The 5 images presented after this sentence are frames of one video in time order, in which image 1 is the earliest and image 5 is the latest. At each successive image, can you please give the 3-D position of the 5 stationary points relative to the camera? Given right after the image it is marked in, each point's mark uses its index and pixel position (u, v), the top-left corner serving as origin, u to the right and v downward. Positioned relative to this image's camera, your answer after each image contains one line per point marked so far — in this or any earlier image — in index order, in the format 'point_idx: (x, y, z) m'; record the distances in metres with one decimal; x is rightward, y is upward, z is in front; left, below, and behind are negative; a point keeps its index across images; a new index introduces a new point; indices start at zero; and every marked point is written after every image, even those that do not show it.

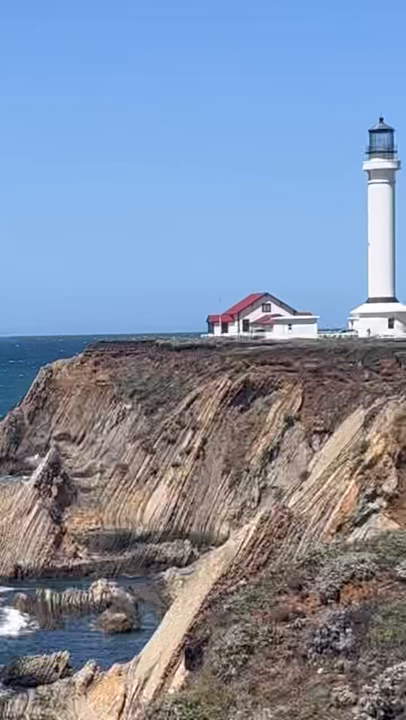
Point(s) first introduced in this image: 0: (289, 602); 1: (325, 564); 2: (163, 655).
0: (+1.3, -3.5, +18.6) m
1: (+1.9, -3.1, +19.5) m
2: (-0.6, -4.4, +19.3) m
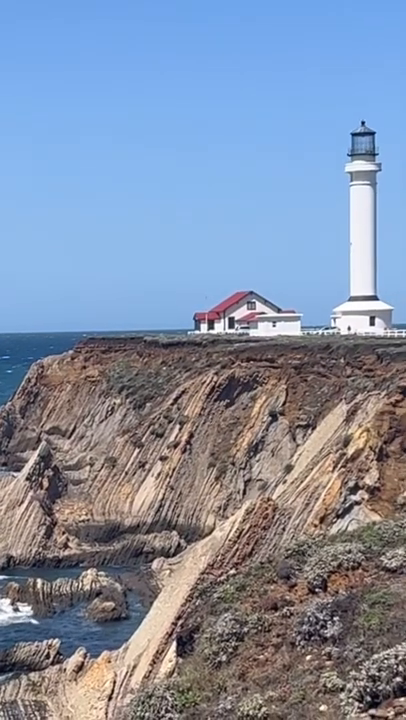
0: (+1.1, -3.4, +19.1) m
1: (+1.7, -3.0, +20.0) m
2: (-0.8, -4.3, +19.7) m
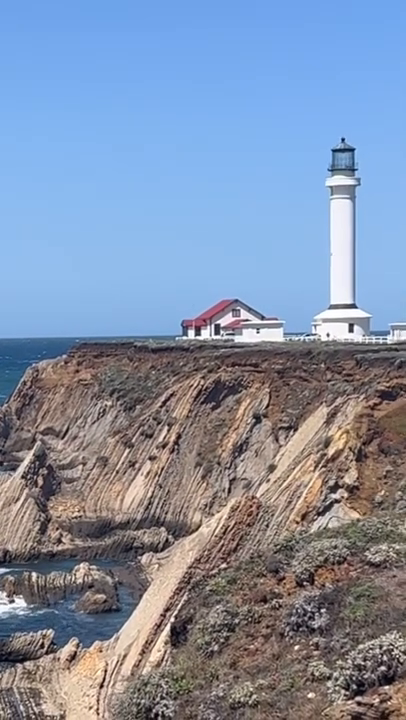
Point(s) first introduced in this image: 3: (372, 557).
0: (+1.0, -3.4, +19.9) m
1: (+1.5, -3.1, +20.8) m
2: (-1.0, -4.3, +20.5) m
3: (+2.6, -3.0, +19.8) m
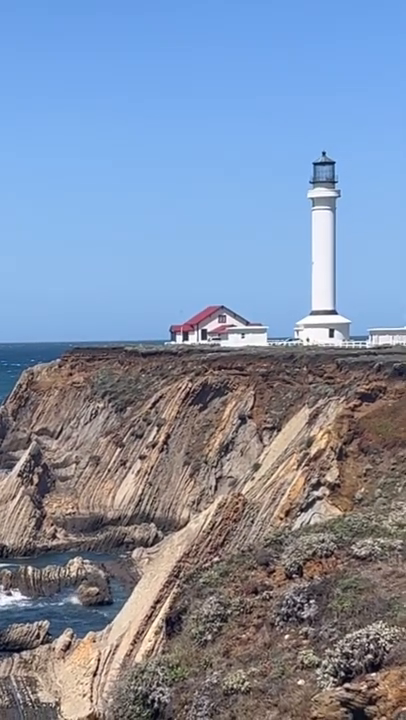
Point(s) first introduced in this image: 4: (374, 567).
0: (+0.8, -3.4, +20.7) m
1: (+1.4, -3.1, +21.6) m
2: (-1.1, -4.3, +21.4) m
3: (+2.4, -3.0, +20.5) m
4: (+2.6, -3.2, +19.9) m
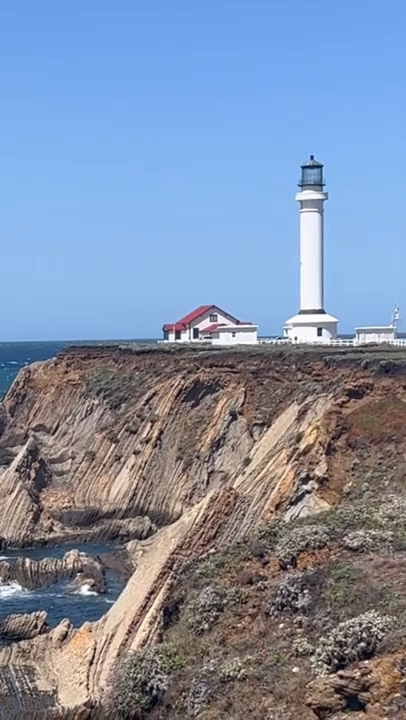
0: (+0.7, -3.4, +21.2) m
1: (+1.3, -3.0, +22.1) m
2: (-1.2, -4.3, +21.9) m
3: (+2.3, -2.9, +21.1) m
4: (+2.5, -3.1, +20.4) m
